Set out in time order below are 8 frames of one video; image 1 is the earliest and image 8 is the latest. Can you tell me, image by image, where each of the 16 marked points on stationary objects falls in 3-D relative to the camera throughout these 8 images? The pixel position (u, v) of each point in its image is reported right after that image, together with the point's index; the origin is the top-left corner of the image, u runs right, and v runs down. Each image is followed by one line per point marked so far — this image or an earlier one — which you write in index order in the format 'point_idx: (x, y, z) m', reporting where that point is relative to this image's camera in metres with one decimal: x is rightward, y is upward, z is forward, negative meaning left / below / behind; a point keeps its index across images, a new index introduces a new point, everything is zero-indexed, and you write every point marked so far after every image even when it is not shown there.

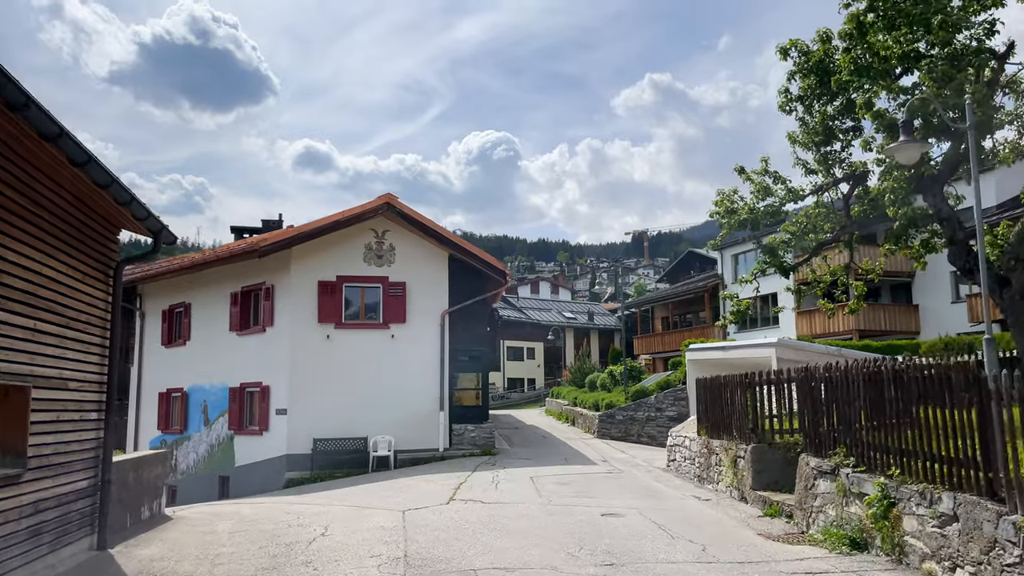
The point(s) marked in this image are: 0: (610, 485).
0: (+1.6, -3.2, +12.7) m
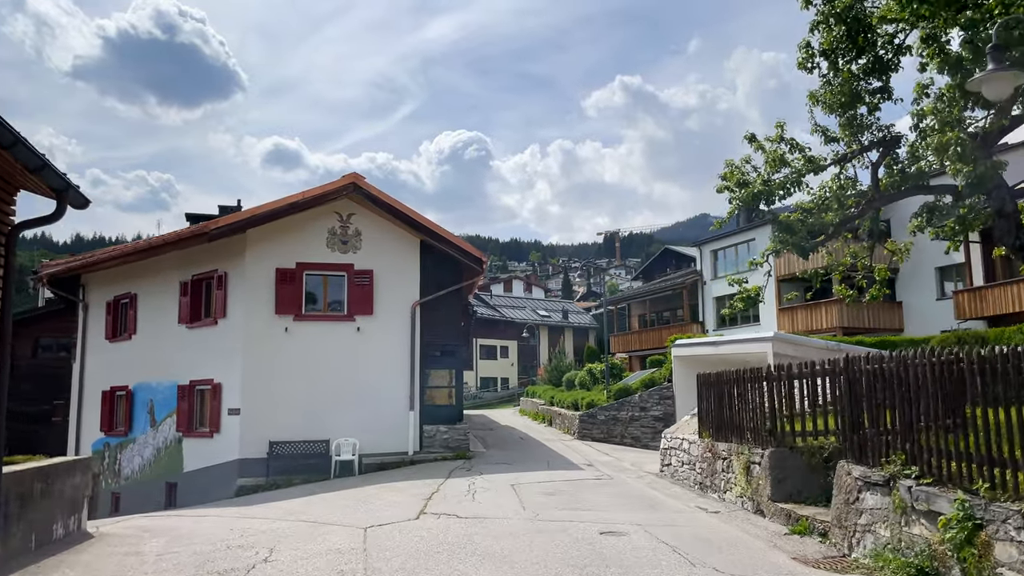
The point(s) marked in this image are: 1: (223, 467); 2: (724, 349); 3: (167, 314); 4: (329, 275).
0: (+1.3, -3.0, +11.3) m
1: (-6.4, -4.0, +17.3) m
2: (+5.2, -1.5, +19.0) m
3: (-8.6, -0.7, +19.5) m
4: (-4.2, +0.3, +18.0) m
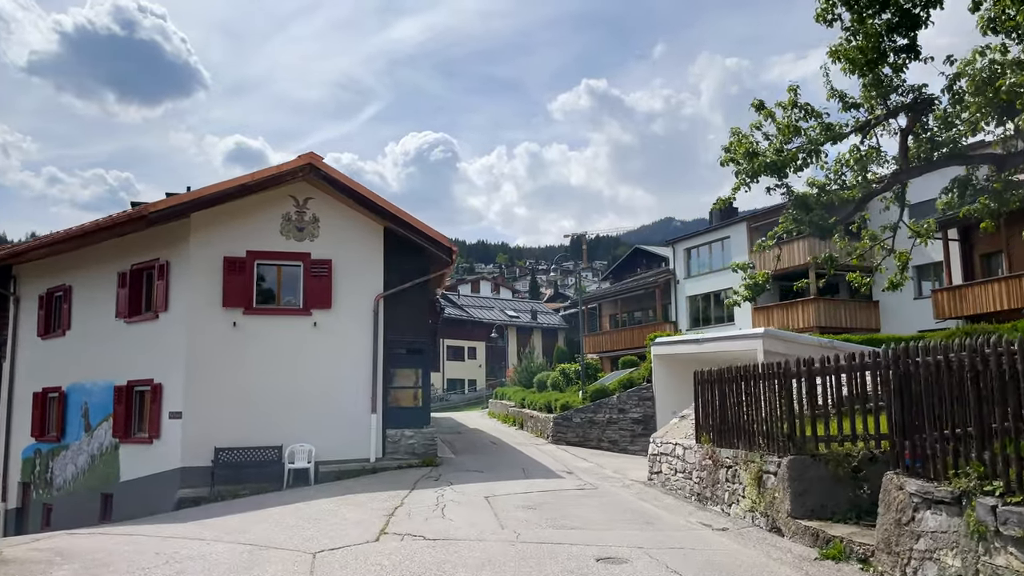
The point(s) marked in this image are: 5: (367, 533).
0: (+1.0, -2.8, +9.9) m
1: (-7.0, -3.8, +15.6) m
2: (+4.5, -1.4, +17.9) m
3: (-9.3, -0.5, +17.8) m
4: (-4.8, +0.5, +16.5) m
5: (-1.6, -2.7, +8.5) m
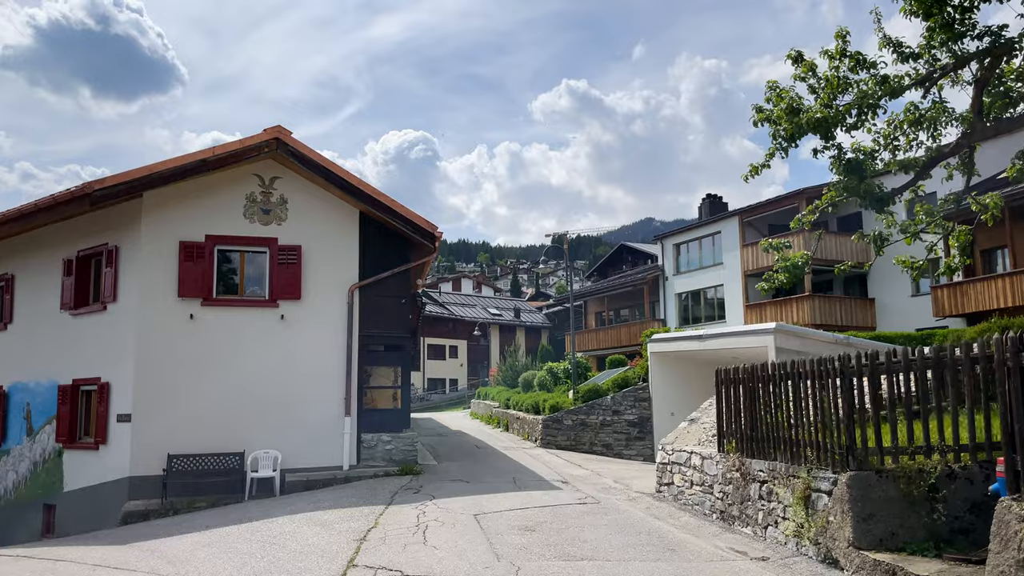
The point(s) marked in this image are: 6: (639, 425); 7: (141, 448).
0: (+0.9, -2.6, +8.5) m
1: (-7.2, -3.5, +13.9) m
2: (+4.2, -1.2, +16.5) m
3: (-9.6, -0.2, +16.1) m
4: (-5.0, +0.7, +14.9) m
5: (-1.6, -2.5, +7.0) m
6: (+3.1, -3.4, +19.1) m
7: (-6.5, -2.8, +13.7) m
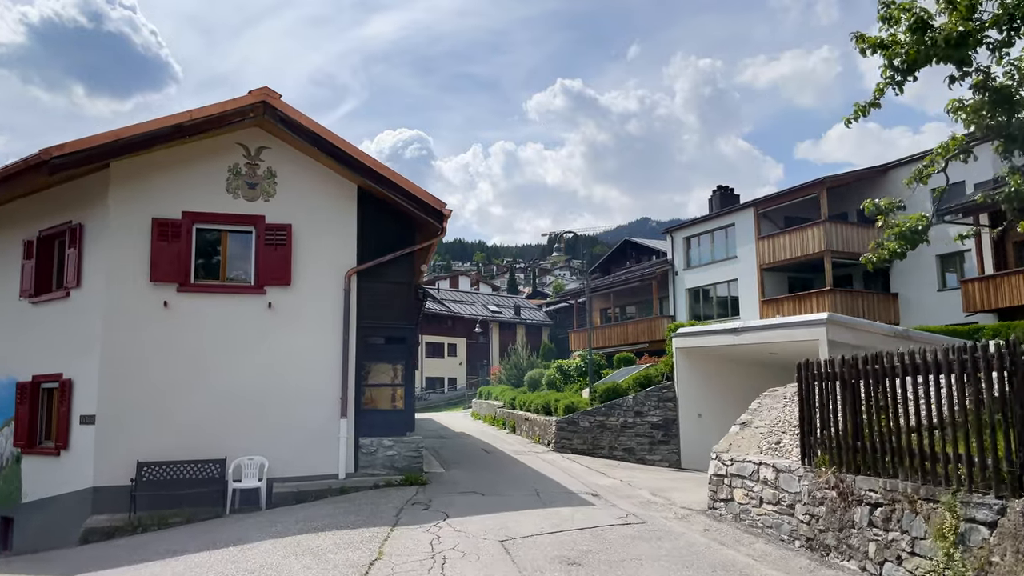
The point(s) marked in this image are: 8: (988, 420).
0: (+1.3, -2.4, +6.8) m
1: (-6.9, -3.3, +12.2) m
2: (+4.5, -0.9, +14.8) m
3: (-9.3, 0.0, +14.3) m
4: (-4.7, +0.9, +13.1) m
5: (-1.3, -2.2, +5.2) m
6: (+3.4, -3.1, +17.4) m
7: (-6.2, -2.6, +11.9) m
8: (+3.2, -0.9, +5.2) m
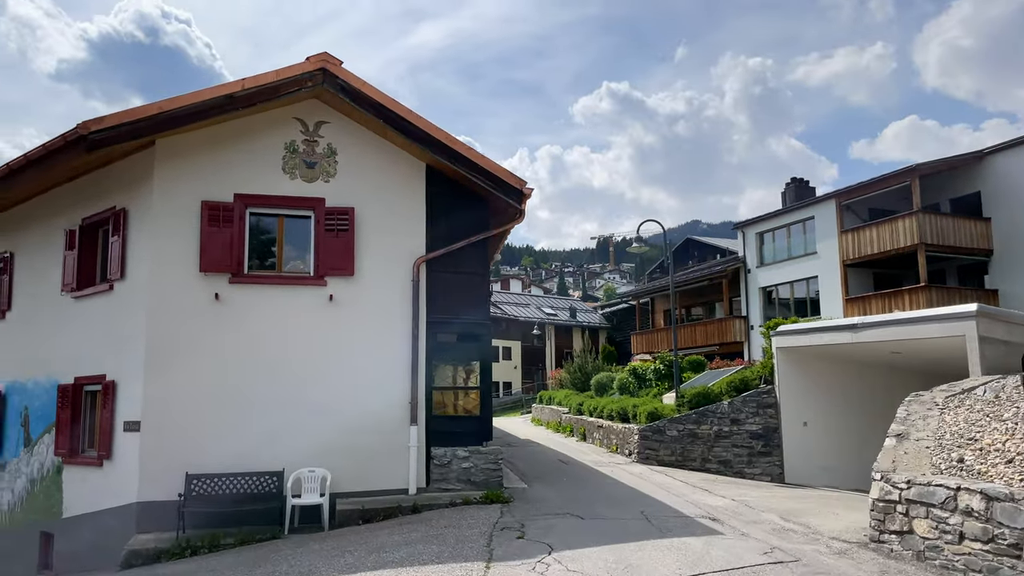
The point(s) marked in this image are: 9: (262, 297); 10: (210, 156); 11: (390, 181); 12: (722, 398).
0: (+2.2, -2.2, +5.0) m
1: (-5.6, -3.2, +10.9) m
2: (+6.0, -0.8, +12.9) m
3: (-7.8, +0.1, +13.2) m
4: (-3.4, +1.1, +11.7) m
5: (-0.4, -2.0, +3.6) m
6: (+5.0, -3.0, +15.5) m
7: (-4.9, -2.4, +10.6) m
8: (+4.1, -0.7, +3.4) m
9: (-3.6, -0.1, +11.3) m
10: (-4.4, +1.9, +11.4) m
11: (-1.9, +1.6, +12.0) m
12: (+4.4, -2.3, +16.5) m
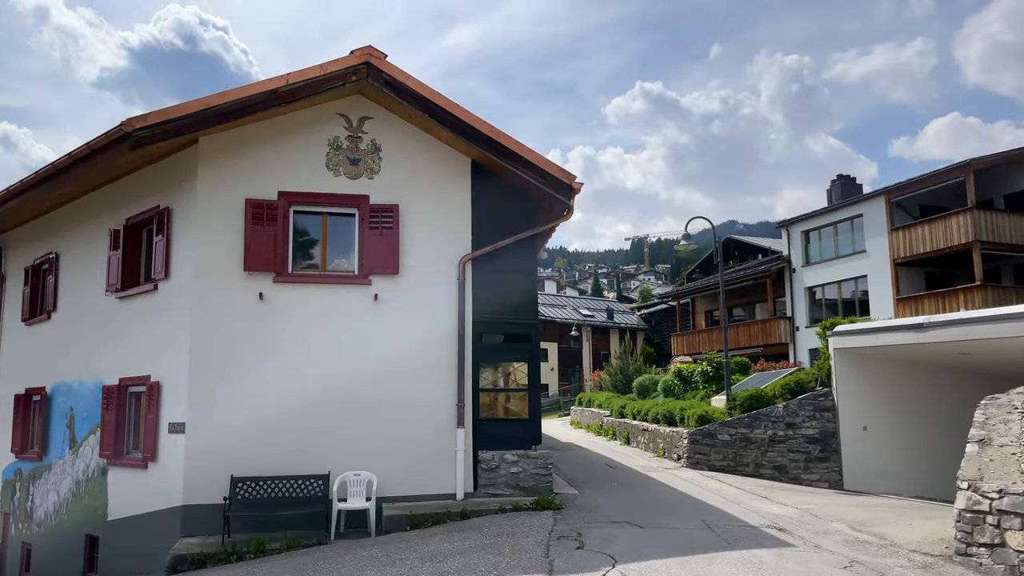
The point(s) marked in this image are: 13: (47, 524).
0: (+2.7, -2.1, +4.5) m
1: (-4.9, -3.2, +10.7) m
2: (+6.7, -0.7, +12.2) m
3: (-7.0, +0.1, +13.1) m
4: (-2.7, +1.1, +11.5) m
5: (0.0, -2.0, +3.3) m
6: (+5.9, -2.9, +14.9) m
7: (-4.2, -2.4, +10.4) m
8: (+4.5, -0.6, +2.8) m
9: (-2.9, -0.1, +11.0) m
10: (-3.7, +1.9, +11.2) m
11: (-1.1, +1.7, +11.7) m
12: (+5.3, -2.3, +15.9) m
13: (-8.2, -4.1, +13.8) m
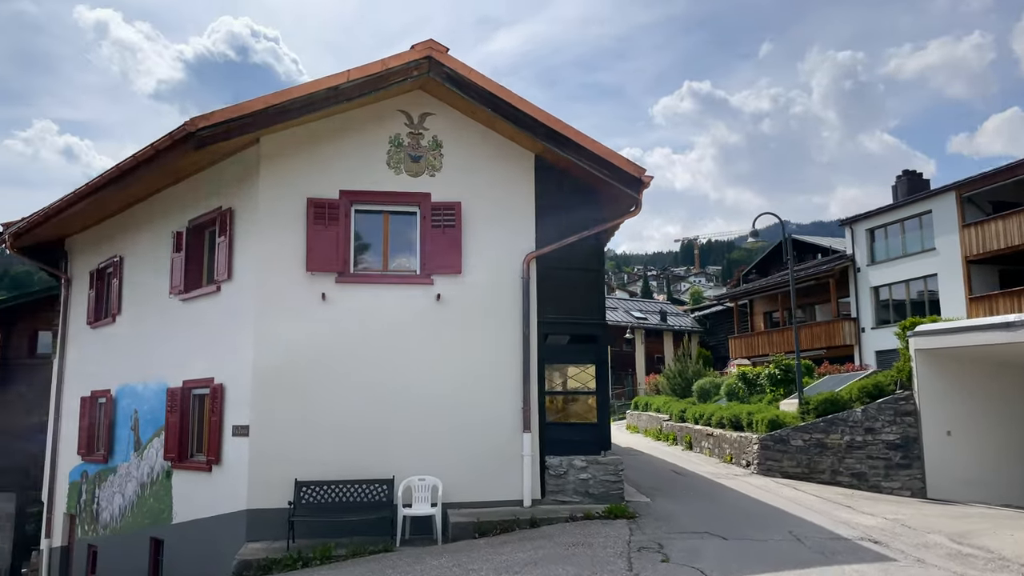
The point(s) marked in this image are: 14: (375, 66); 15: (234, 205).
0: (+3.2, -2.1, +4.0) m
1: (-3.9, -3.2, +10.6) m
2: (+7.7, -0.7, +11.4) m
3: (-6.0, +0.1, +13.1) m
4: (-1.7, +1.1, +11.2) m
5: (+0.5, -1.9, +2.9) m
6: (+7.0, -2.9, +14.1) m
7: (-3.3, -2.4, +10.2) m
8: (+4.9, -0.6, +2.2) m
9: (-2.0, -0.1, +10.8) m
10: (-2.8, +1.9, +11.0) m
11: (-0.2, +1.7, +11.4) m
12: (+6.5, -2.3, +15.1) m
13: (-7.1, -4.2, +13.9) m
14: (-1.8, +3.0, +10.5) m
15: (-4.0, +1.2, +11.3) m
